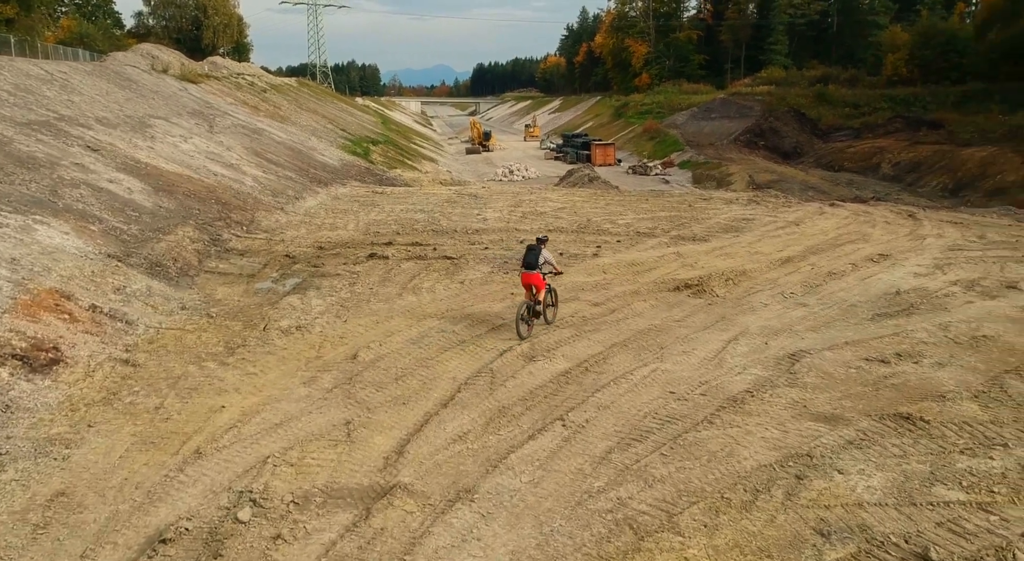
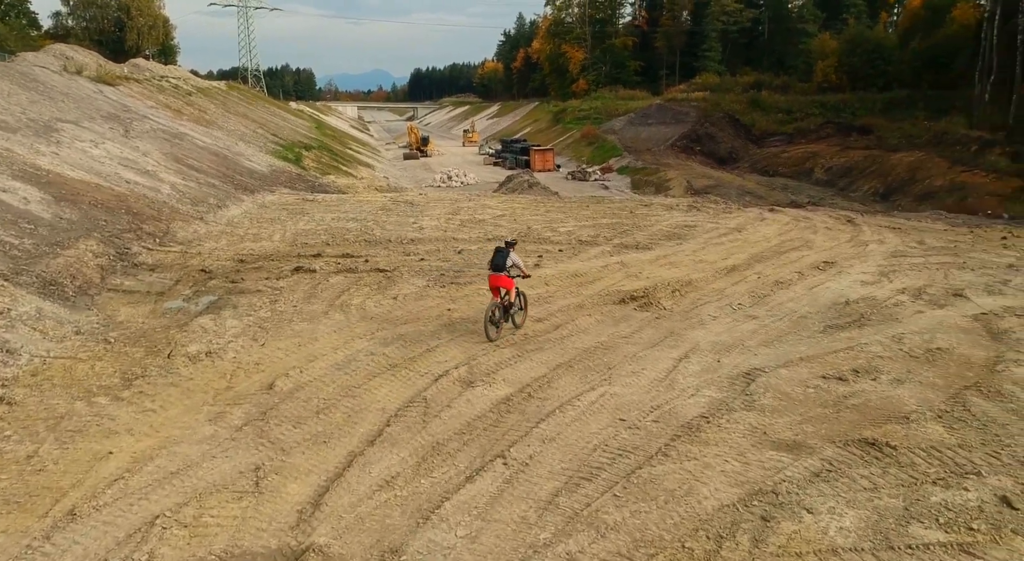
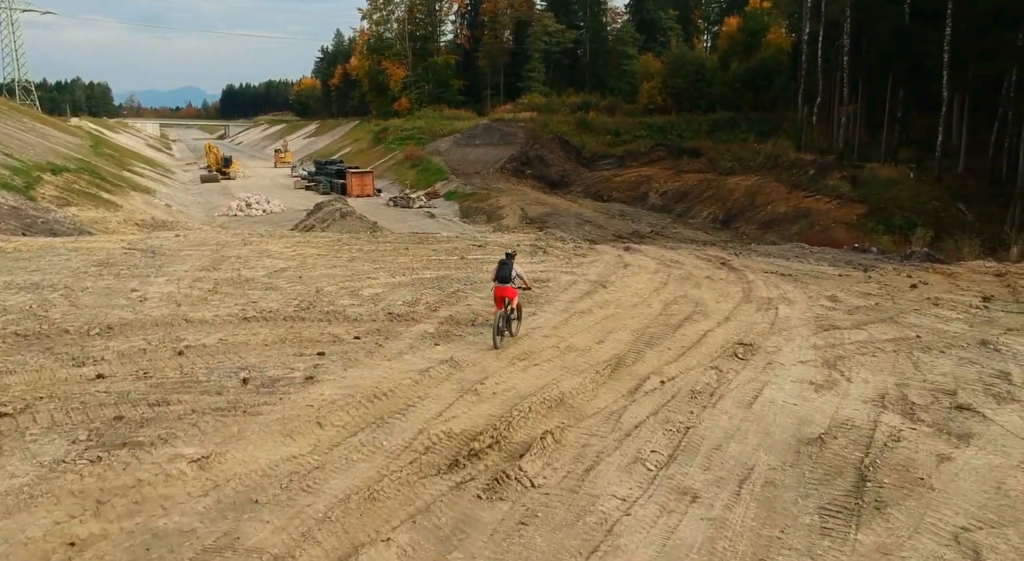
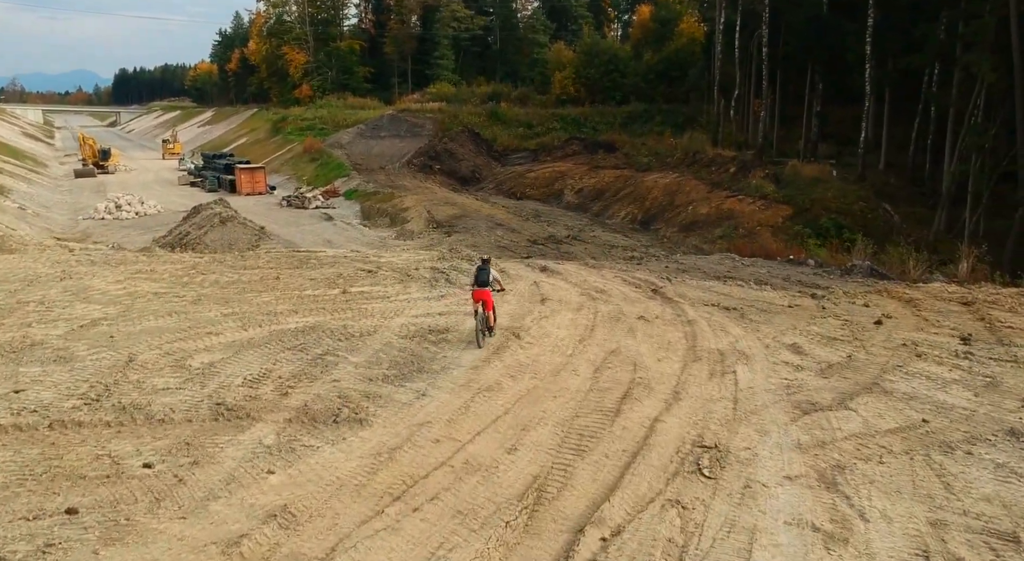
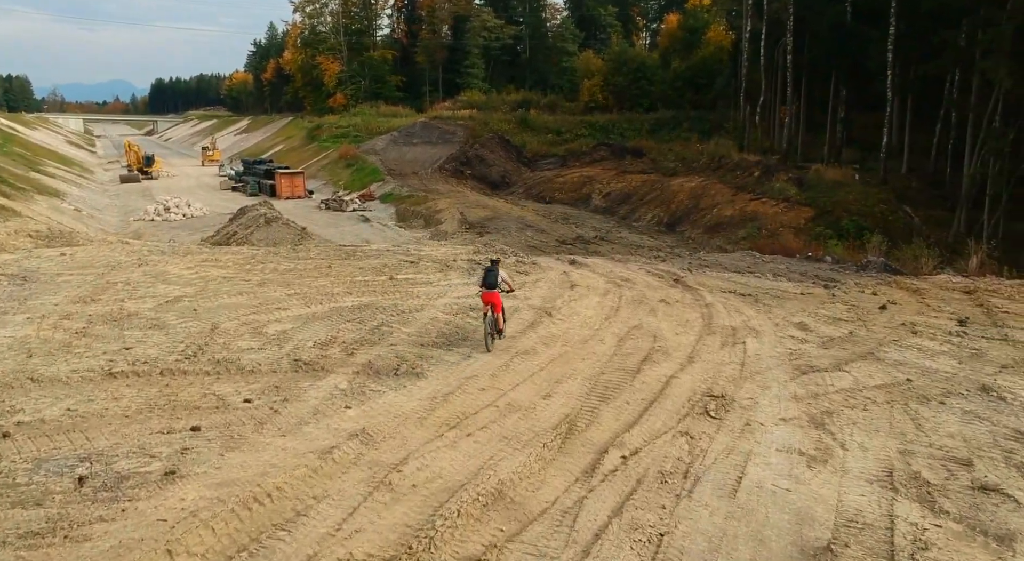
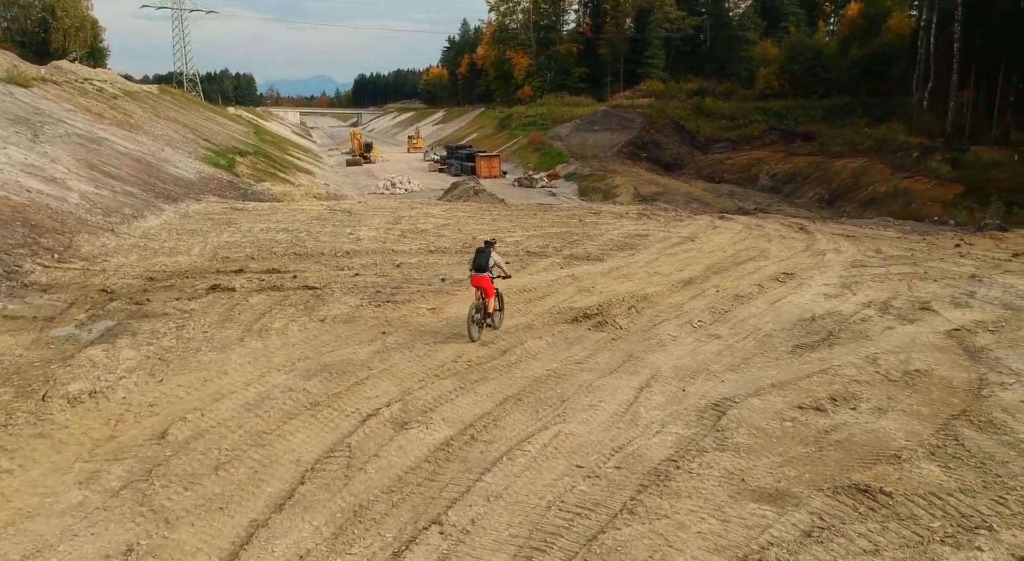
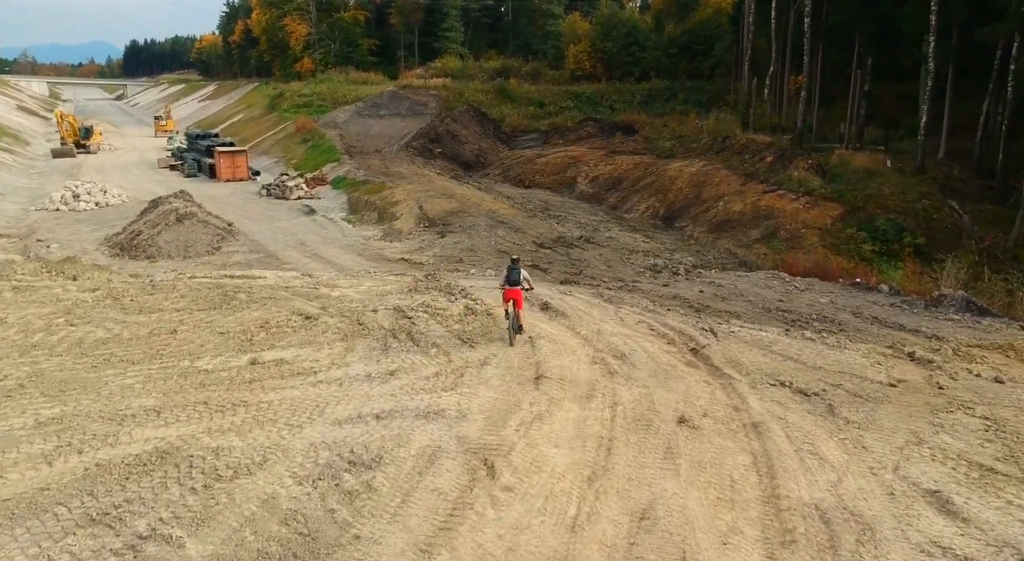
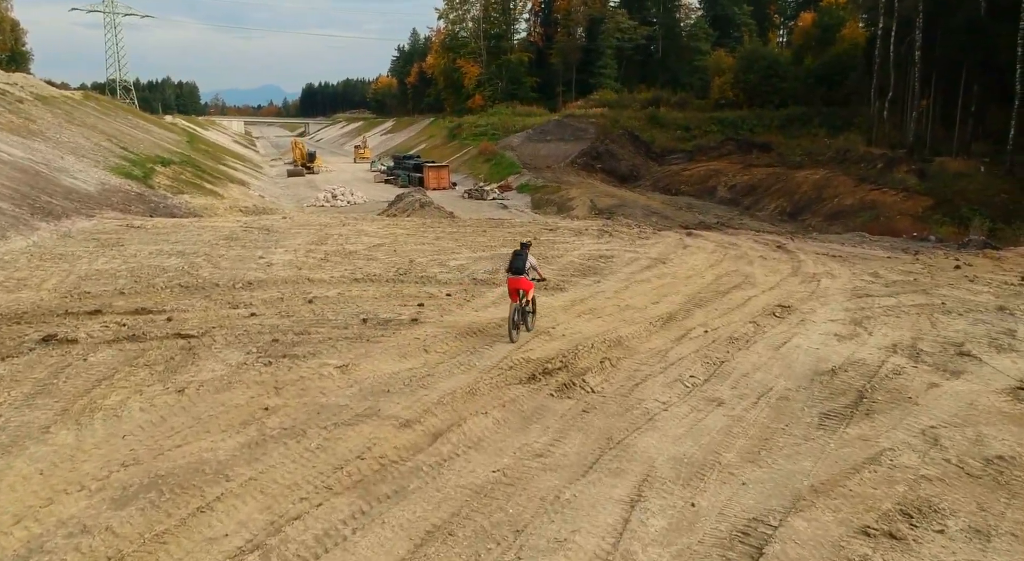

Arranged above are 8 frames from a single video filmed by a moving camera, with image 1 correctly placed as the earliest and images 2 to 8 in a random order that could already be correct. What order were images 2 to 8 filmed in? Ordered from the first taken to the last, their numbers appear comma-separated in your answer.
2, 6, 8, 3, 5, 4, 7
